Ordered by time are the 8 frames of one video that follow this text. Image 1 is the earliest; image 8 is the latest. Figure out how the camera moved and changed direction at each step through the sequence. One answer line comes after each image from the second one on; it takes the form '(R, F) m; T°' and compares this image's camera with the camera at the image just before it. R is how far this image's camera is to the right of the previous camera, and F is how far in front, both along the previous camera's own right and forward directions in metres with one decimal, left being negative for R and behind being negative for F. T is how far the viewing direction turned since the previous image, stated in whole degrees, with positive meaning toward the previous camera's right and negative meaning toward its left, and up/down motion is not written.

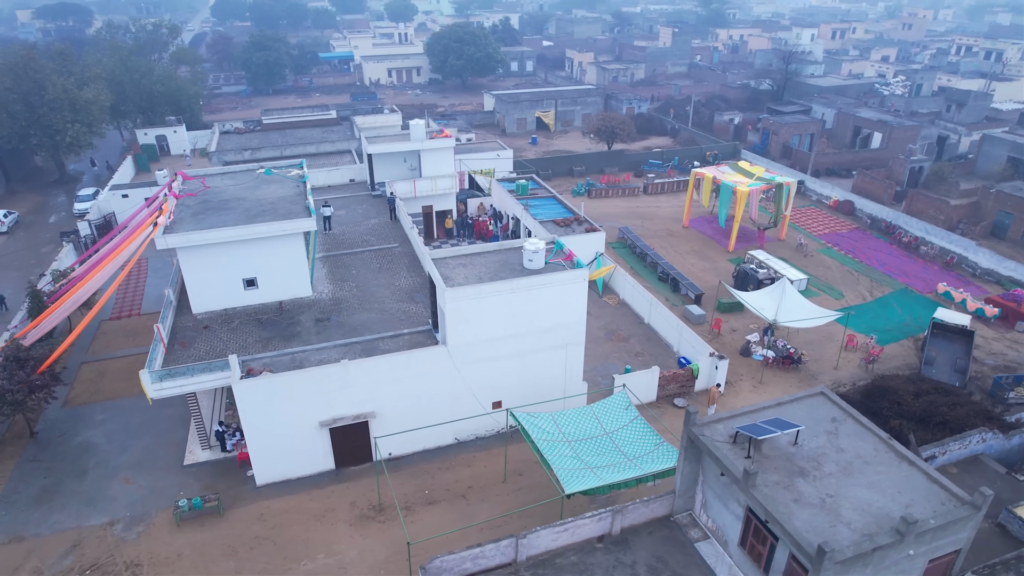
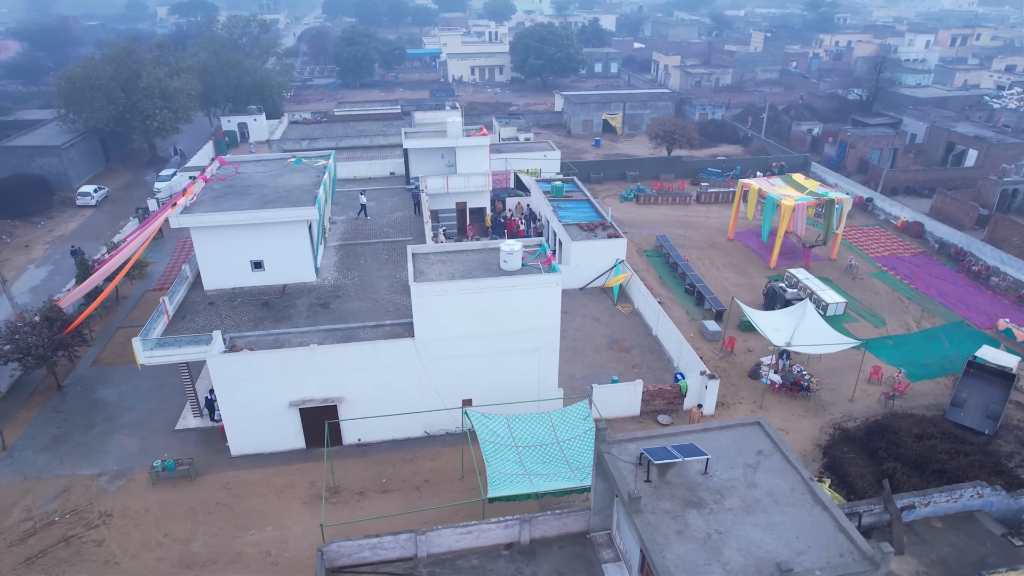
(+3.4, +0.3) m; -8°
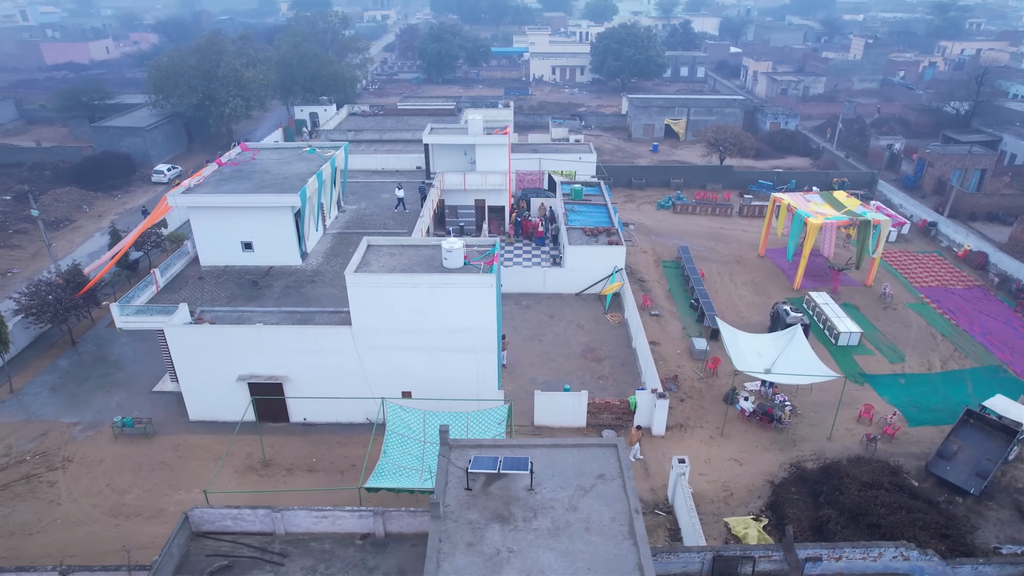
(+4.6, +0.4) m; -9°
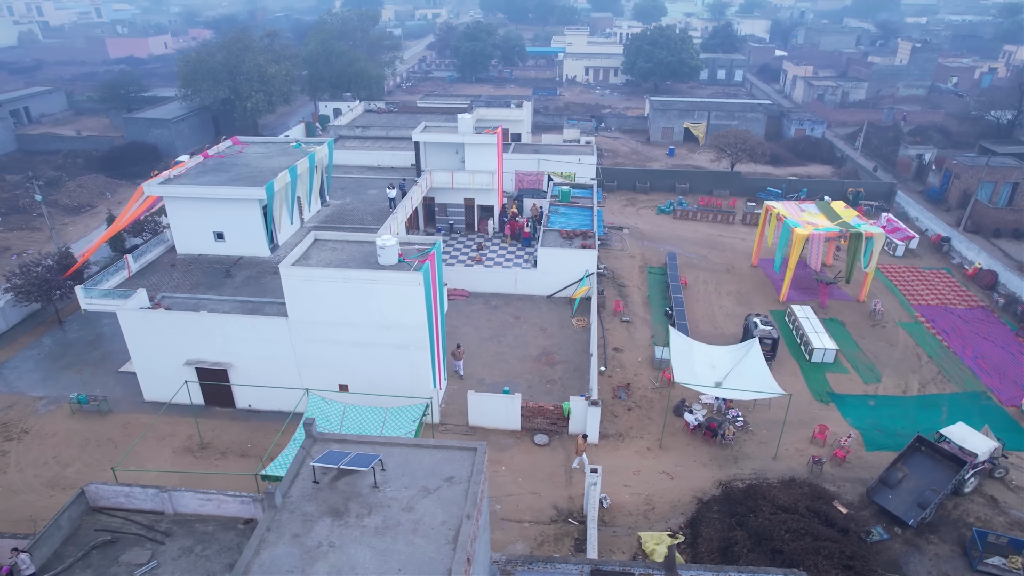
(+3.5, +0.2) m; -5°
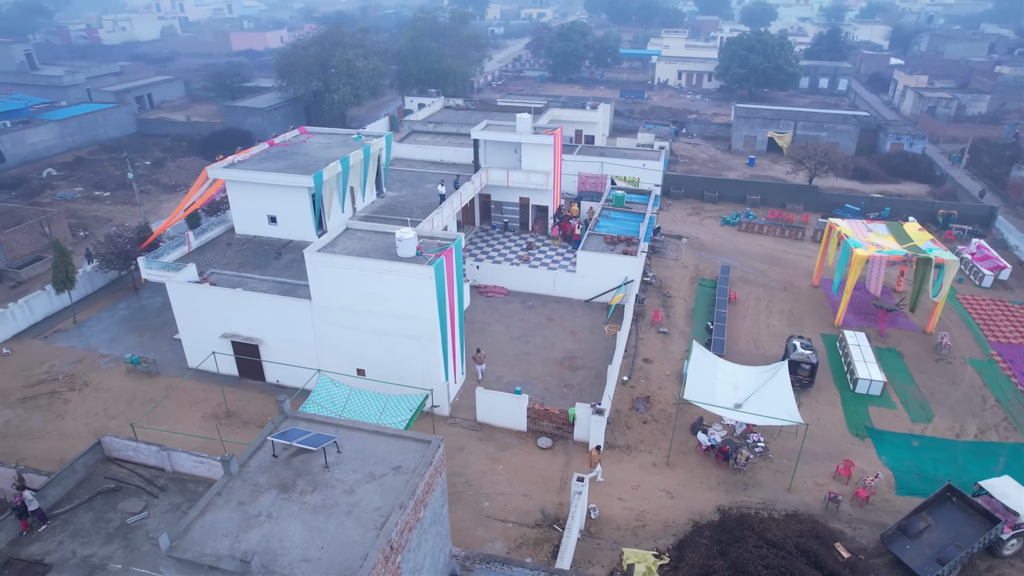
(+2.4, +0.1) m; -8°
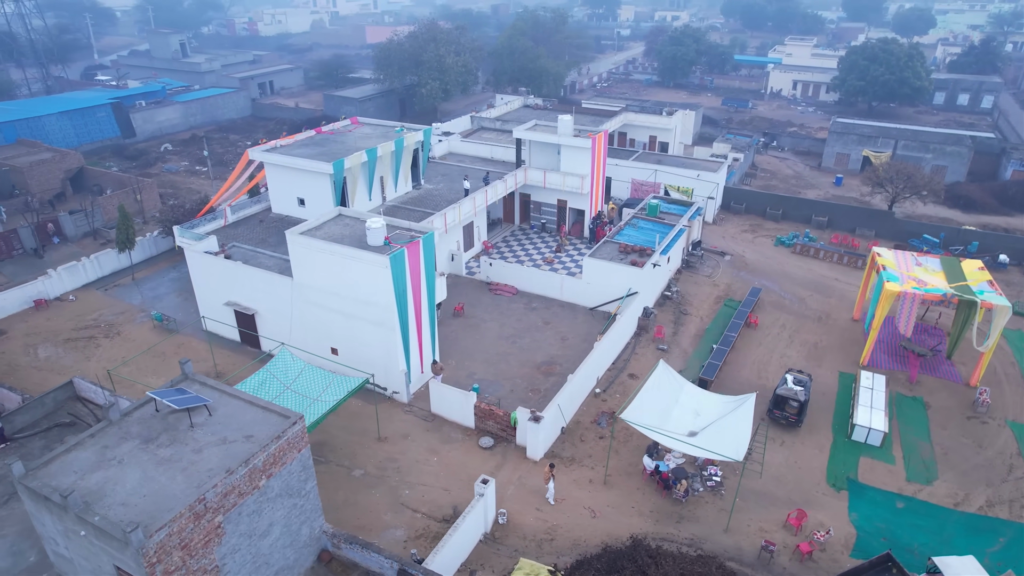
(+5.0, +0.4) m; -11°
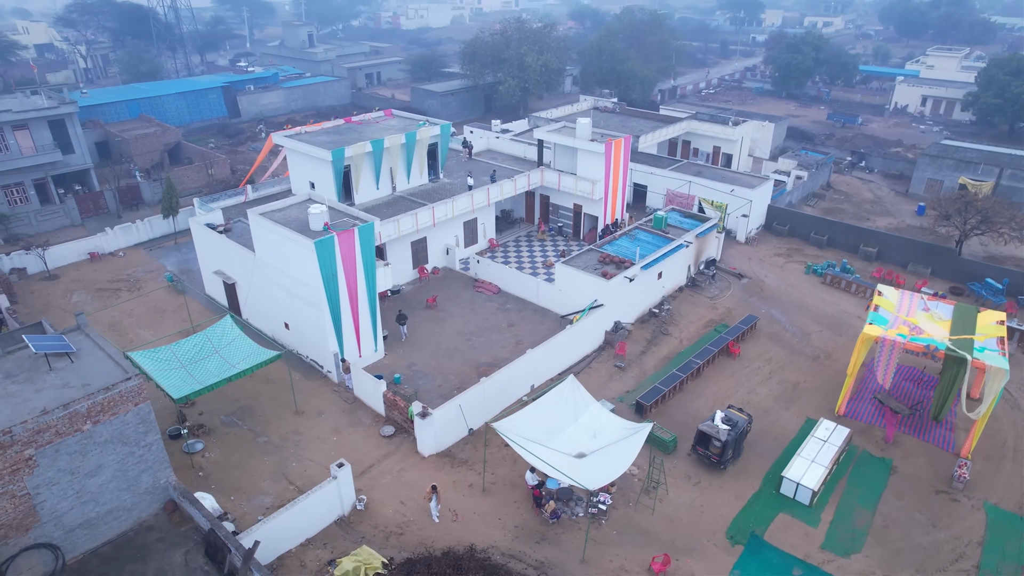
(+6.5, +0.8) m; -12°
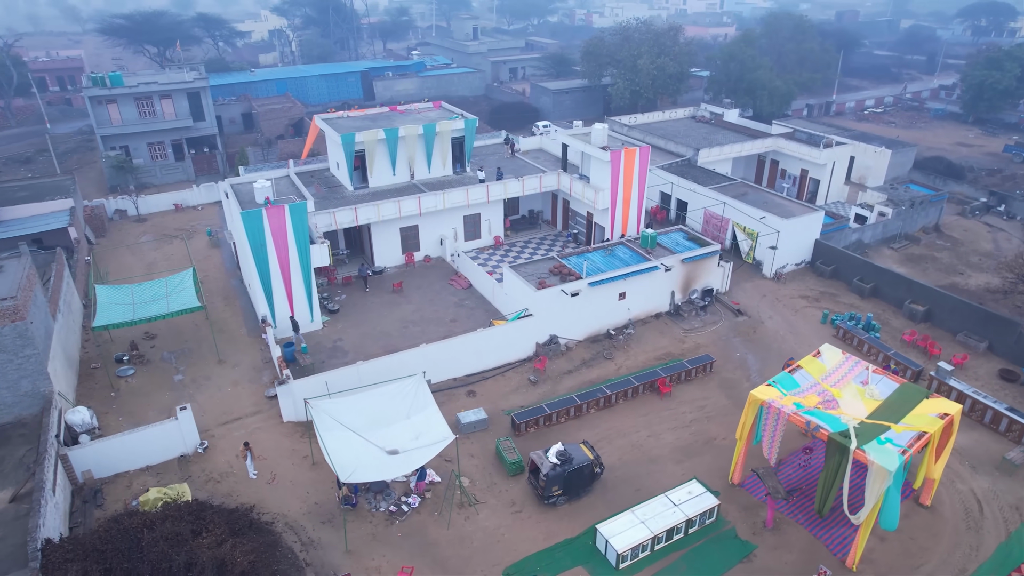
(+9.6, +1.6) m; -17°
